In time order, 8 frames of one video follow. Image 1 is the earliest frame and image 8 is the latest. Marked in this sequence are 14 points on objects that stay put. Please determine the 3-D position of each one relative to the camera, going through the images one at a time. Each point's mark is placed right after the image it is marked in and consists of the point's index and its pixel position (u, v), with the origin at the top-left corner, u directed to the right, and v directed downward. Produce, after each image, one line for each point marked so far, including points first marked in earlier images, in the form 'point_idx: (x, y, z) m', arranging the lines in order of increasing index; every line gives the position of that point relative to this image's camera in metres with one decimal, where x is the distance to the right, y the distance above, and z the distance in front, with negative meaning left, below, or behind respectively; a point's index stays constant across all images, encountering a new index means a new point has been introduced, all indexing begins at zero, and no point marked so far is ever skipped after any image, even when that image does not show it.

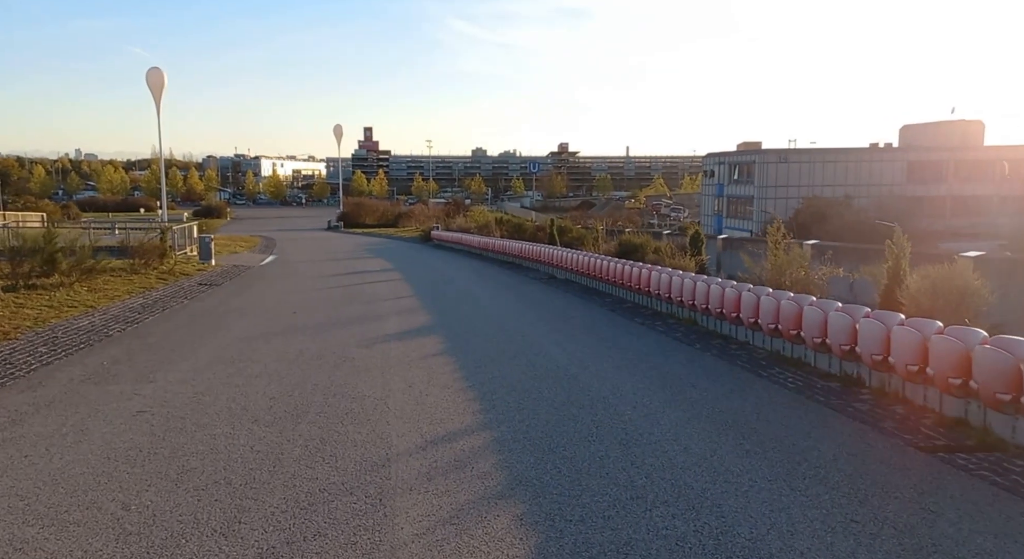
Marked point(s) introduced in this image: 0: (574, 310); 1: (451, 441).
0: (+1.1, -0.6, +12.4) m
1: (-0.5, -1.3, +5.5) m
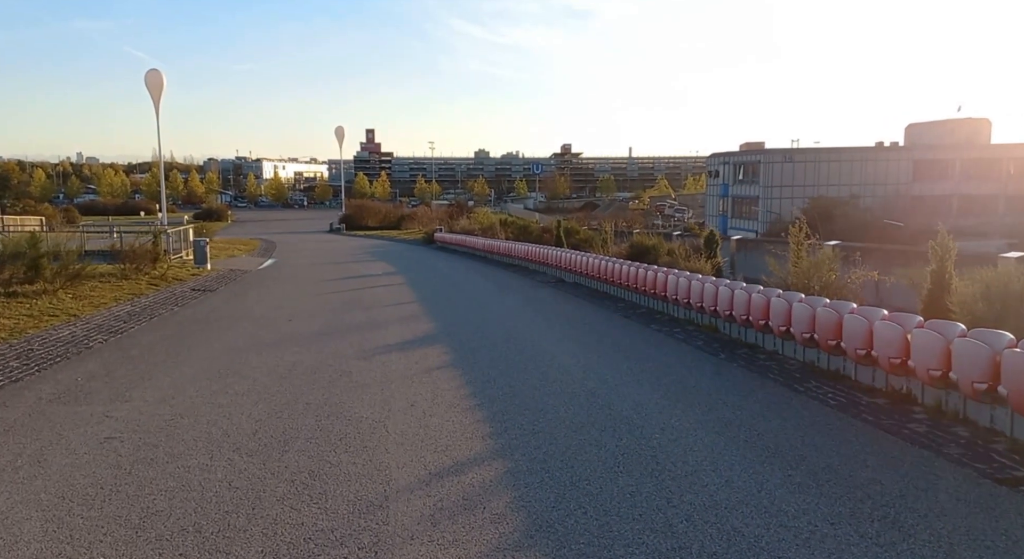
0: (+1.2, -0.7, +11.7) m
1: (-0.4, -1.3, +4.8) m
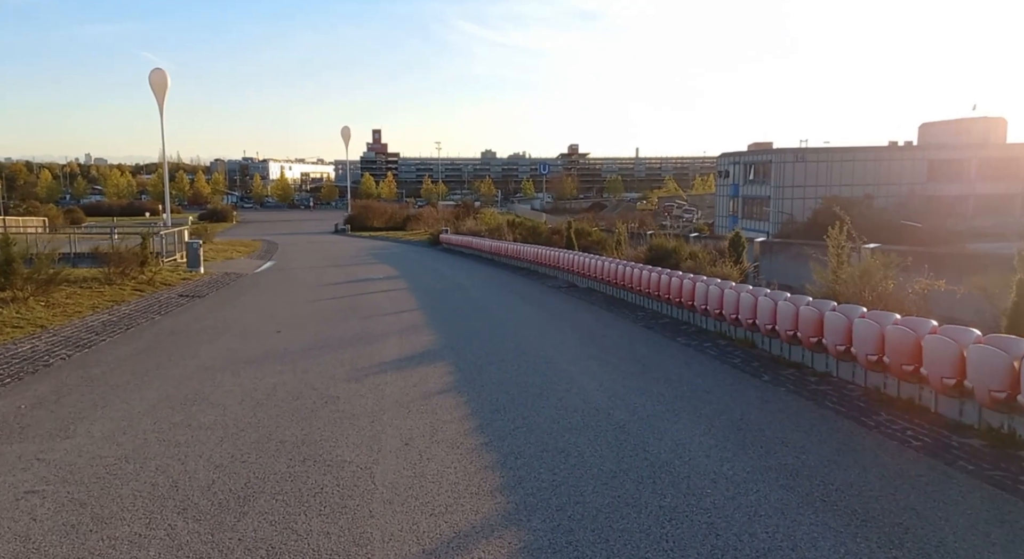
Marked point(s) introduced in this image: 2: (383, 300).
0: (+1.4, -0.8, +10.6) m
1: (-0.3, -1.4, +3.7) m
2: (-2.7, -0.4, +14.9) m
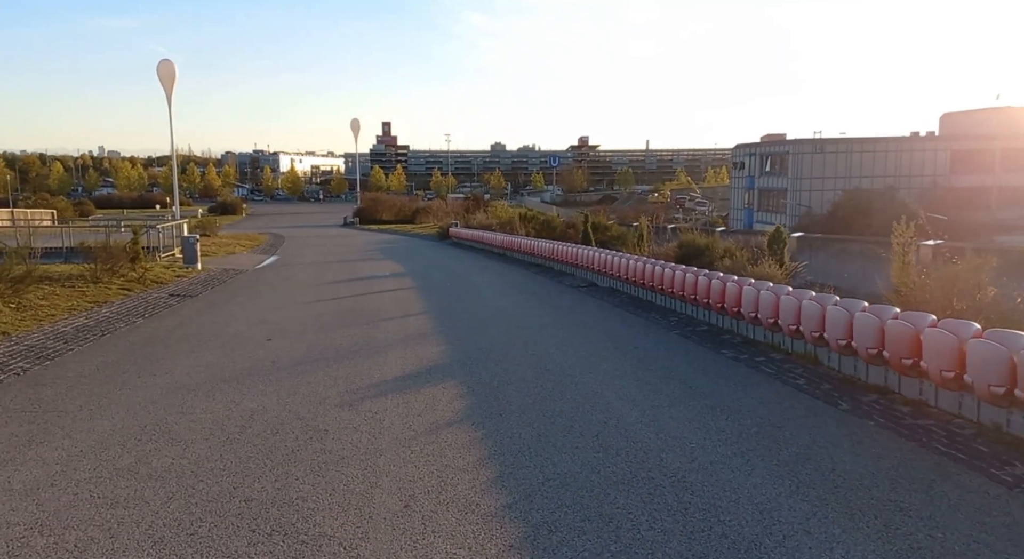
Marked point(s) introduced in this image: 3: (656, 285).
0: (+1.6, -0.8, +9.3) m
1: (-0.1, -1.5, +2.5) m
2: (-2.4, -0.4, +13.7) m
3: (+2.7, -0.1, +13.0) m
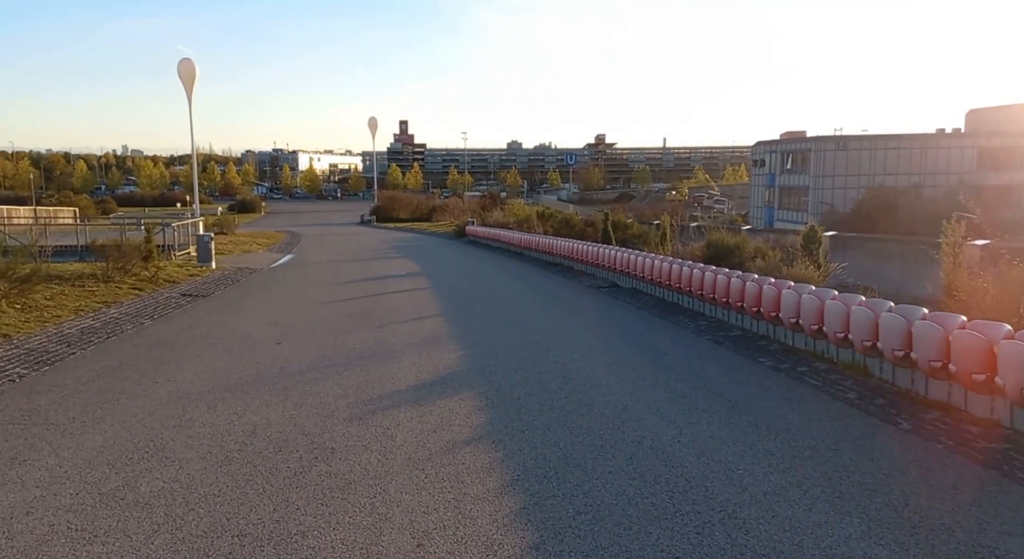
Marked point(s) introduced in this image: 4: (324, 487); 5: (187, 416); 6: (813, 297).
0: (+1.9, -0.8, +8.7) m
1: (0.0, -1.6, +1.9) m
2: (-2.0, -0.4, +13.2) m
3: (+3.0, -0.1, +12.4) m
4: (-1.2, -1.3, +4.5) m
5: (-2.8, -1.2, +6.1) m
6: (+3.4, -0.2, +8.1) m
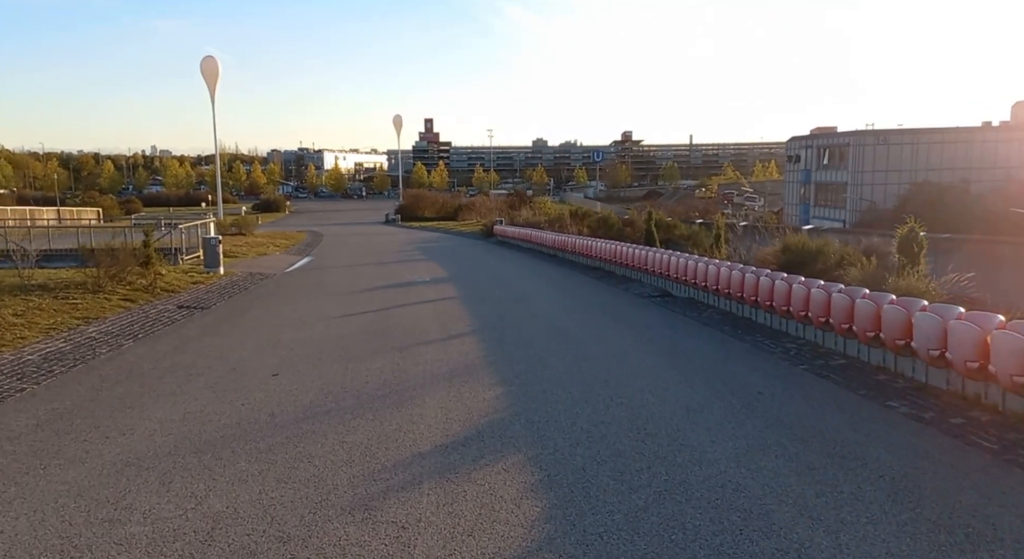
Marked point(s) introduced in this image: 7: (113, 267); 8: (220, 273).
0: (+2.4, -1.0, +6.9) m
1: (+0.3, -1.8, +0.1) m
2: (-1.4, -0.6, +11.4) m
3: (+3.6, -0.3, +10.4) m
4: (-0.8, -1.5, +2.8) m
5: (-2.4, -1.4, +4.4) m
6: (+3.9, -0.4, +6.1) m
7: (-7.8, +0.2, +13.7) m
8: (-7.3, +0.2, +17.6) m
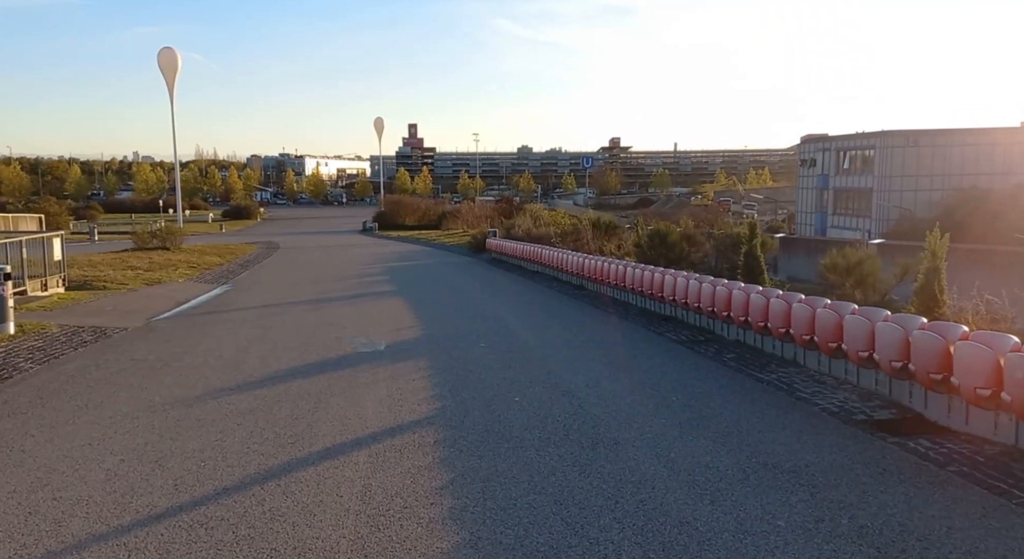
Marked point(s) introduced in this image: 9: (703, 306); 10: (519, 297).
0: (+2.9, -1.8, -0.7) m
1: (+0.9, -2.5, -7.5) m
2: (-1.0, -1.4, +3.8) m
3: (+4.0, -1.1, +2.9) m
4: (-0.3, -2.3, -4.9) m
5: (-1.9, -2.1, -3.3) m
6: (+4.4, -1.2, -1.4) m
7: (-7.4, -0.6, +6.0) m
8: (-7.0, -0.7, +9.9) m
9: (+2.7, -0.4, +10.1) m
10: (+0.1, -0.4, +14.4) m
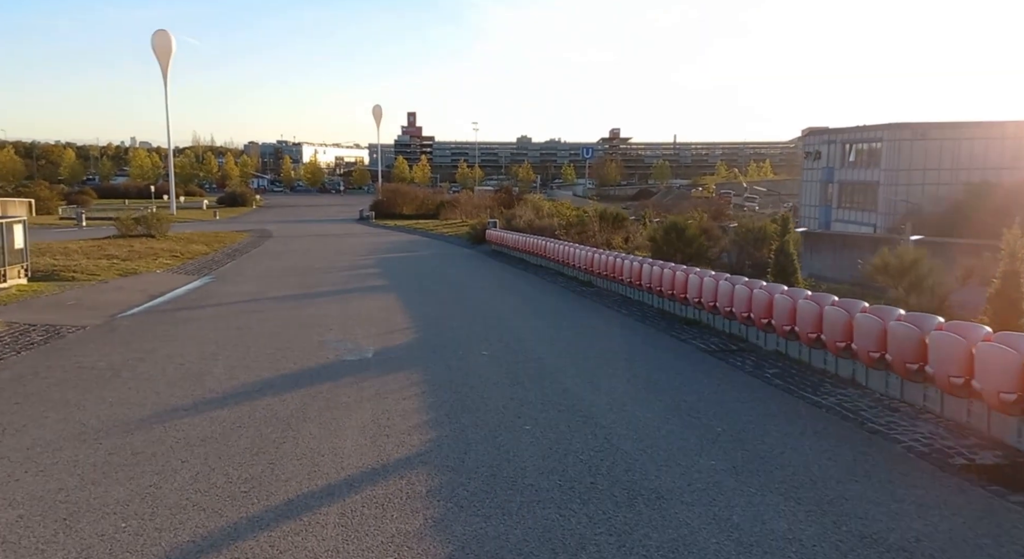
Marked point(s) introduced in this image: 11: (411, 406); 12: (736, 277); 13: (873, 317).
0: (+3.0, -1.9, -1.9) m
1: (+1.0, -2.7, -8.6) m
2: (-0.9, -1.5, +2.6) m
3: (+4.1, -1.2, +1.7) m
4: (-0.2, -2.4, -6.0) m
5: (-1.8, -2.3, -4.5) m
6: (+4.5, -1.3, -2.6) m
7: (-7.3, -0.5, +4.8) m
8: (-6.9, -0.6, +8.6) m
9: (+2.8, -0.4, +8.9) m
10: (+0.2, -0.3, +13.2) m
11: (-0.8, -1.1, +6.0) m
12: (+3.0, 0.0, +9.3) m
13: (+3.3, -0.3, +6.3) m
